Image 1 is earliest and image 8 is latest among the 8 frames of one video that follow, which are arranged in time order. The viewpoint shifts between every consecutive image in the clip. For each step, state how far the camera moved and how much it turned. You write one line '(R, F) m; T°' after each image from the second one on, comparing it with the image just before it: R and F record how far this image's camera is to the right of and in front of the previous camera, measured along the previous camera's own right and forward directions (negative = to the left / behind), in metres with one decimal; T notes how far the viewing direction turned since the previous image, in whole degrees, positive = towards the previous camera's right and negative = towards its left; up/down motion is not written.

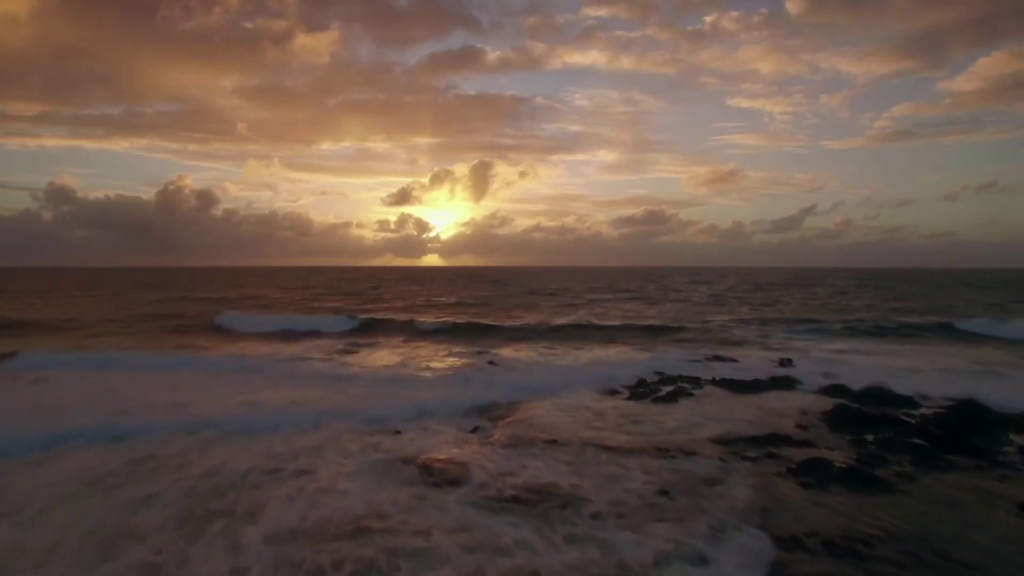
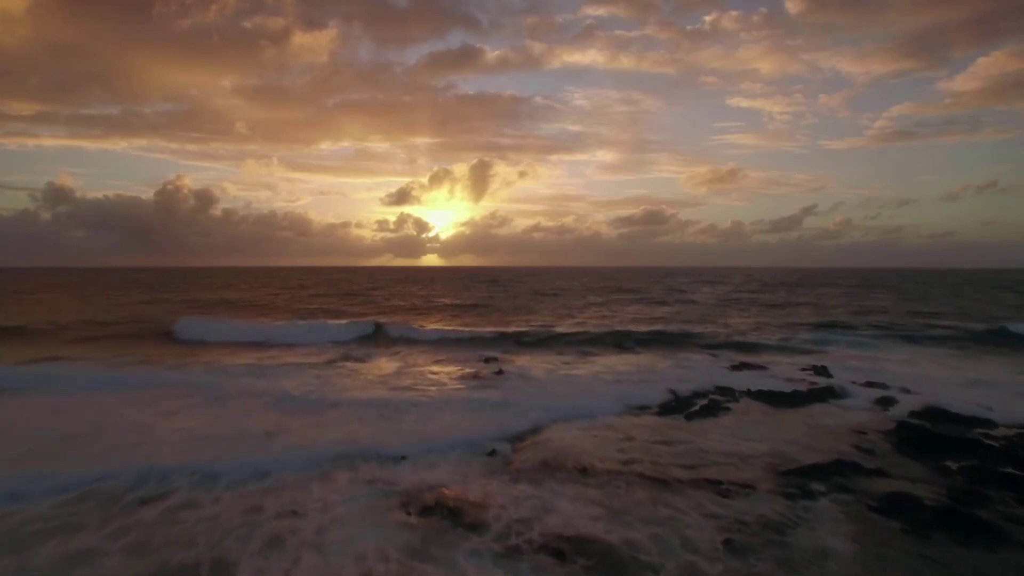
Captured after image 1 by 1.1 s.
(-0.4, +1.4) m; 0°
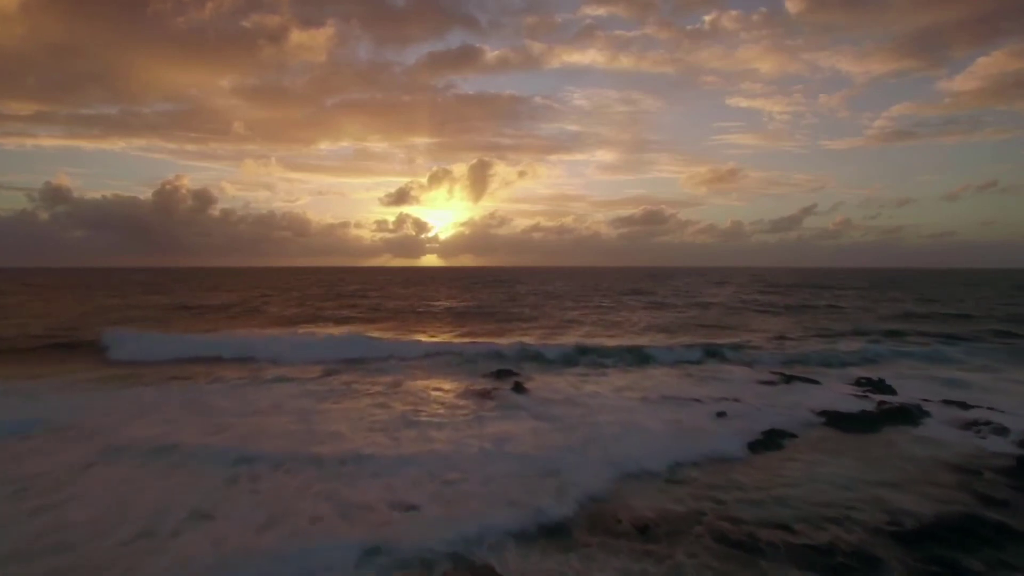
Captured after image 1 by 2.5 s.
(-0.6, +1.9) m; 0°
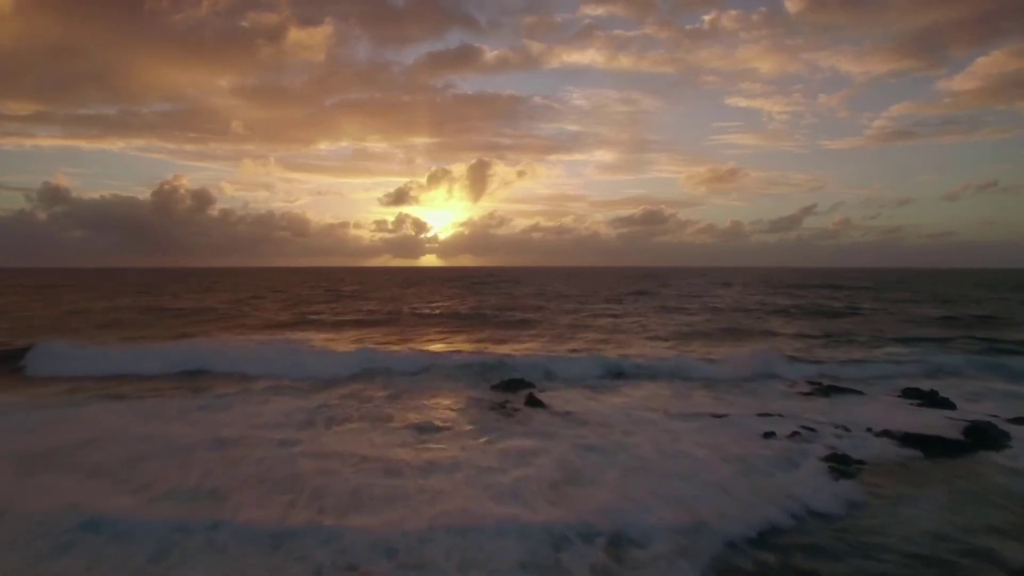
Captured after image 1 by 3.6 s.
(-0.4, +1.4) m; 0°
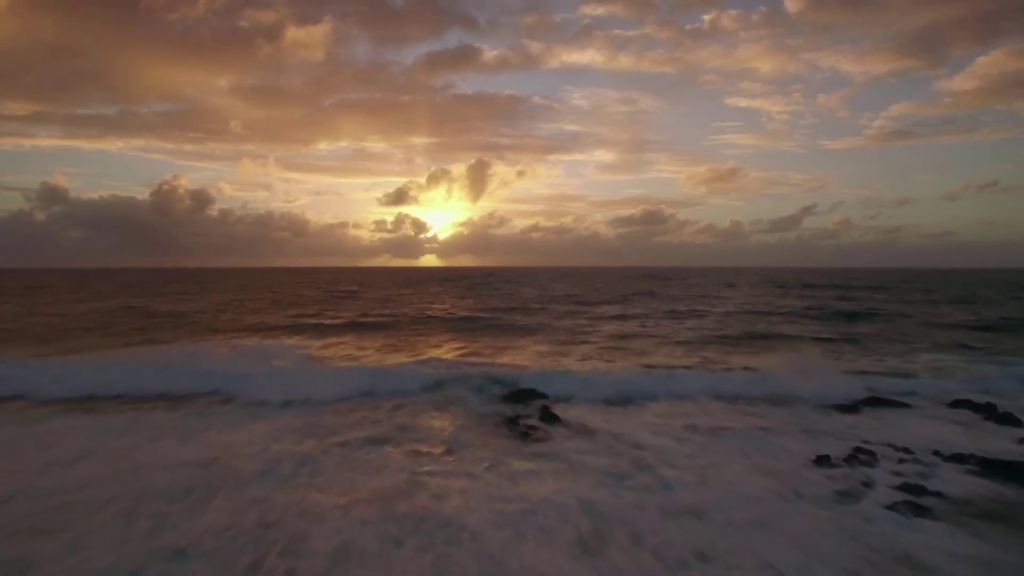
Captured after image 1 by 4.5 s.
(-0.3, +1.3) m; 0°
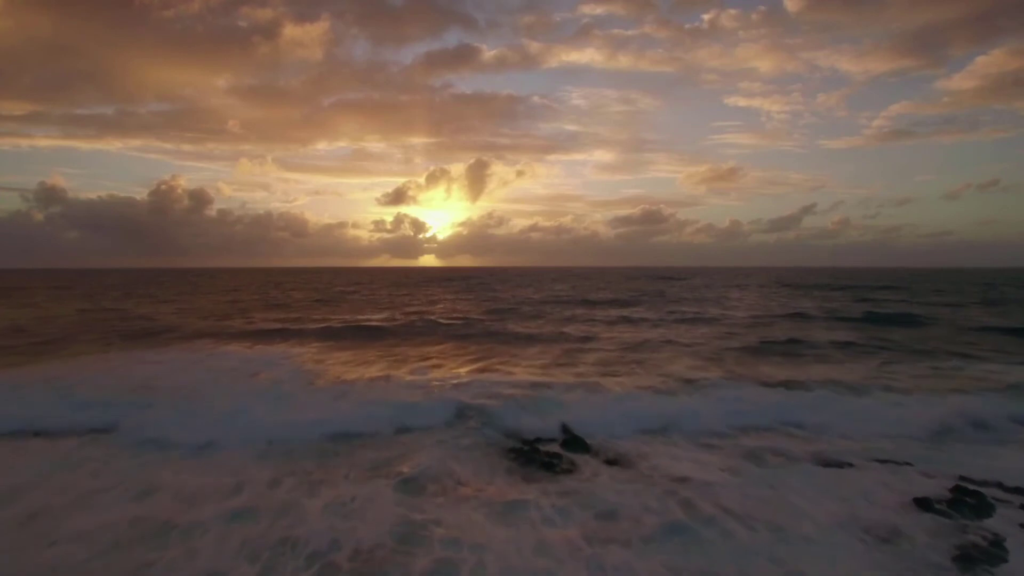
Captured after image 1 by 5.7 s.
(-0.4, +1.9) m; 0°
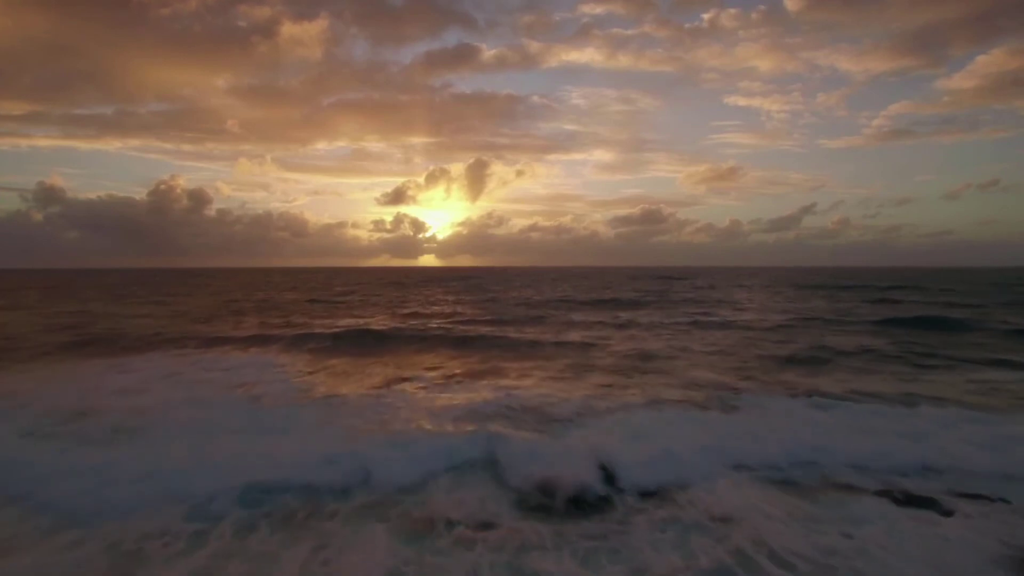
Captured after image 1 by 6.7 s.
(-0.2, +1.1) m; 0°
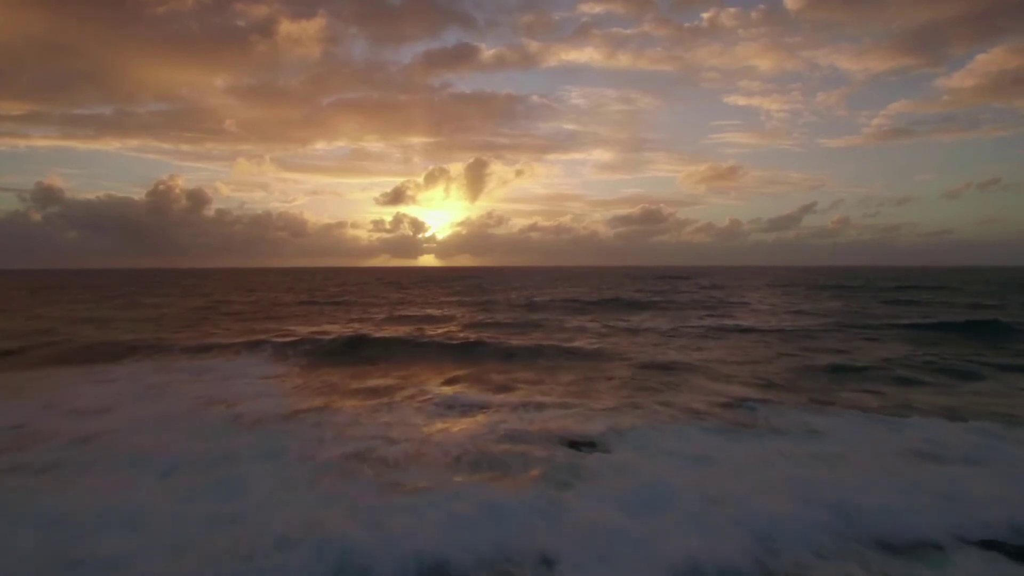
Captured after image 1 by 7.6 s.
(-0.2, +1.3) m; 0°
